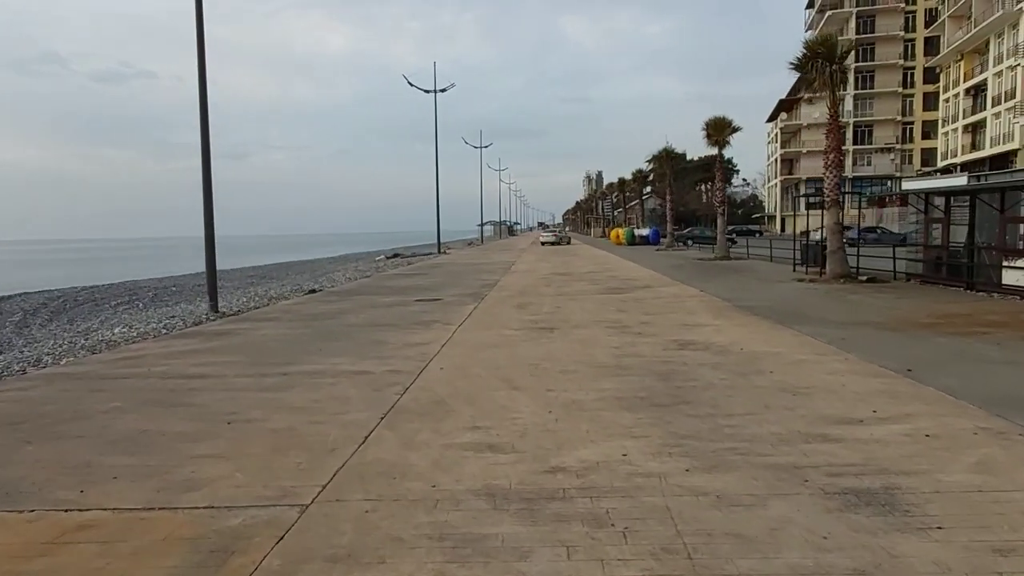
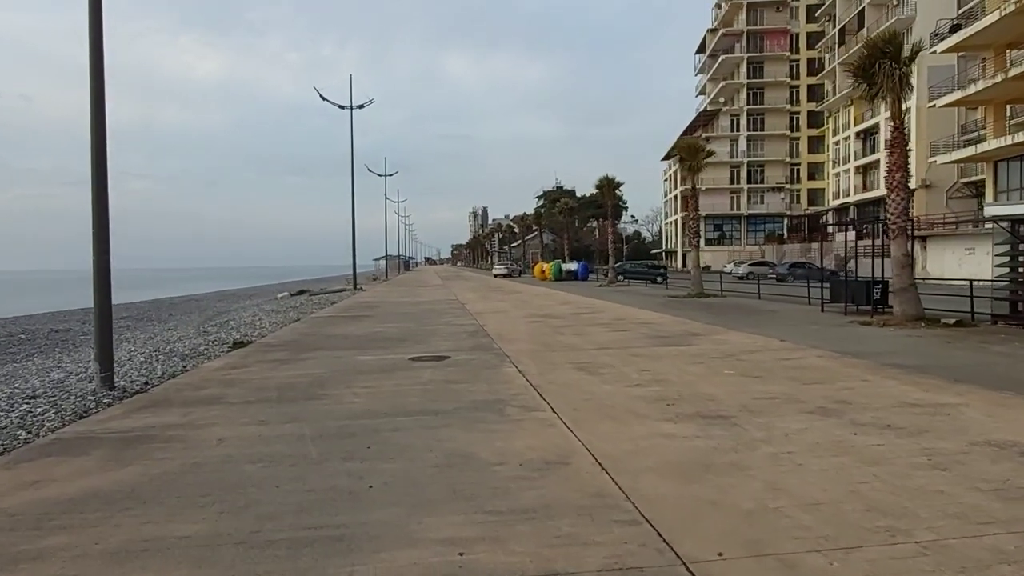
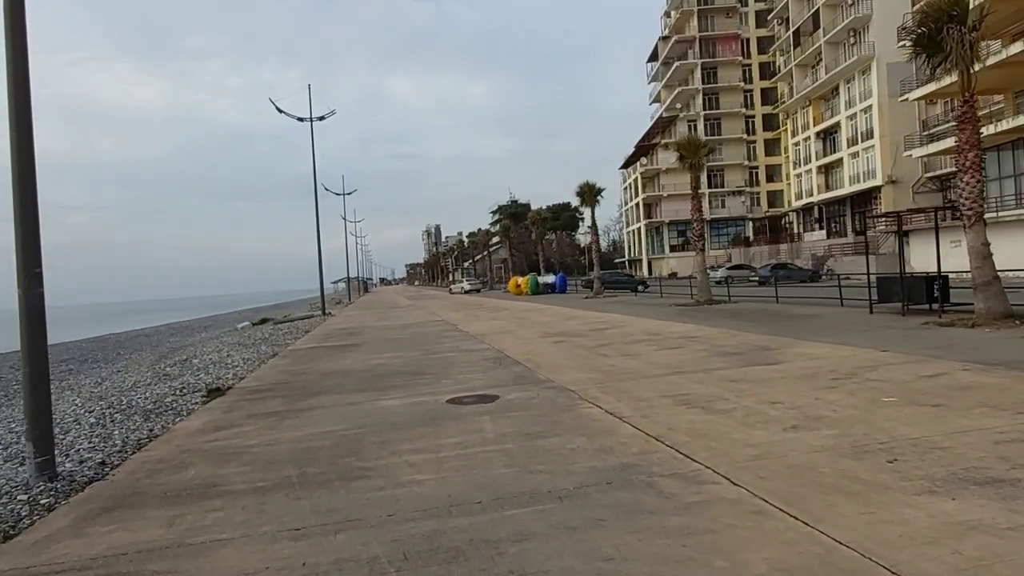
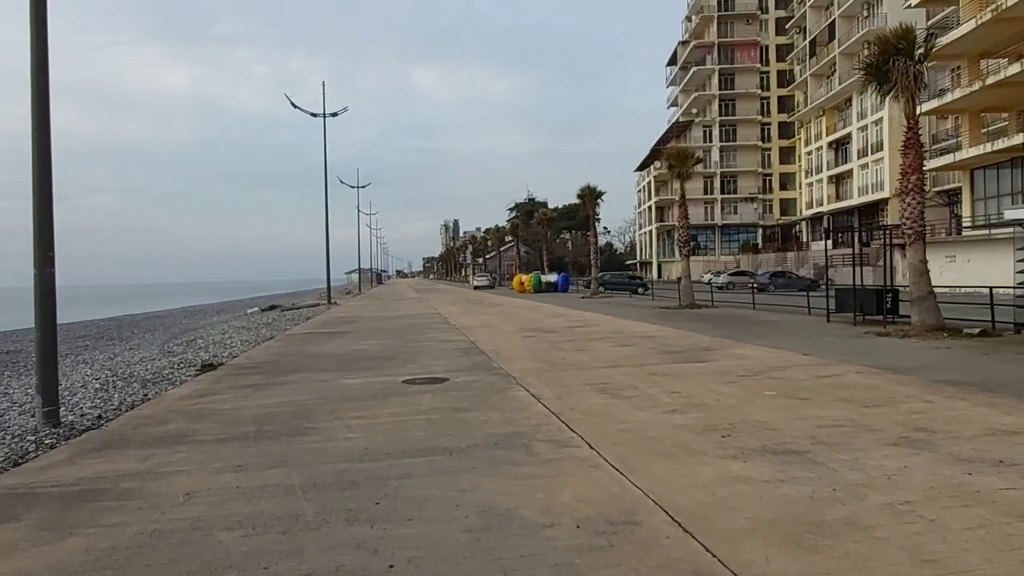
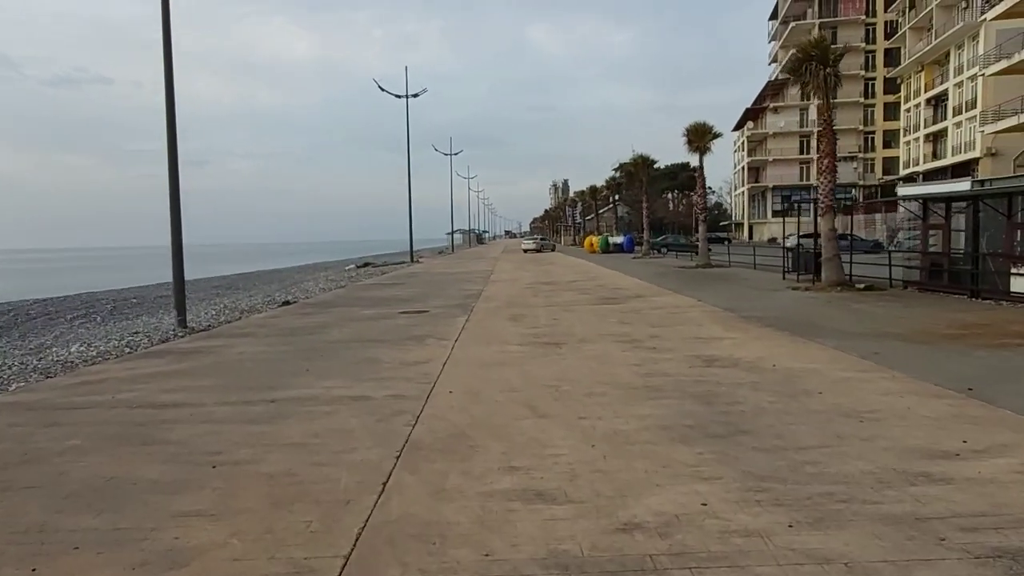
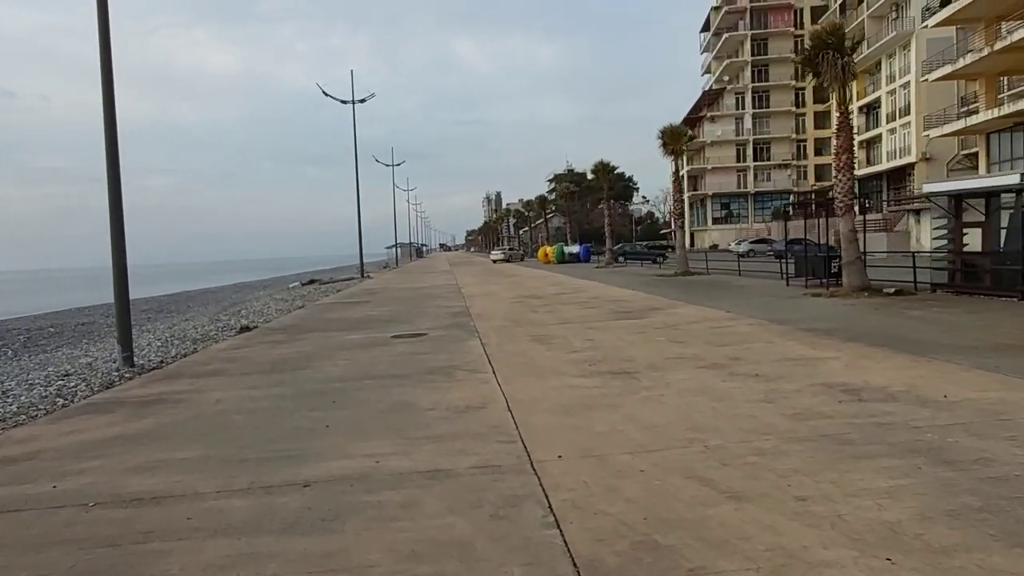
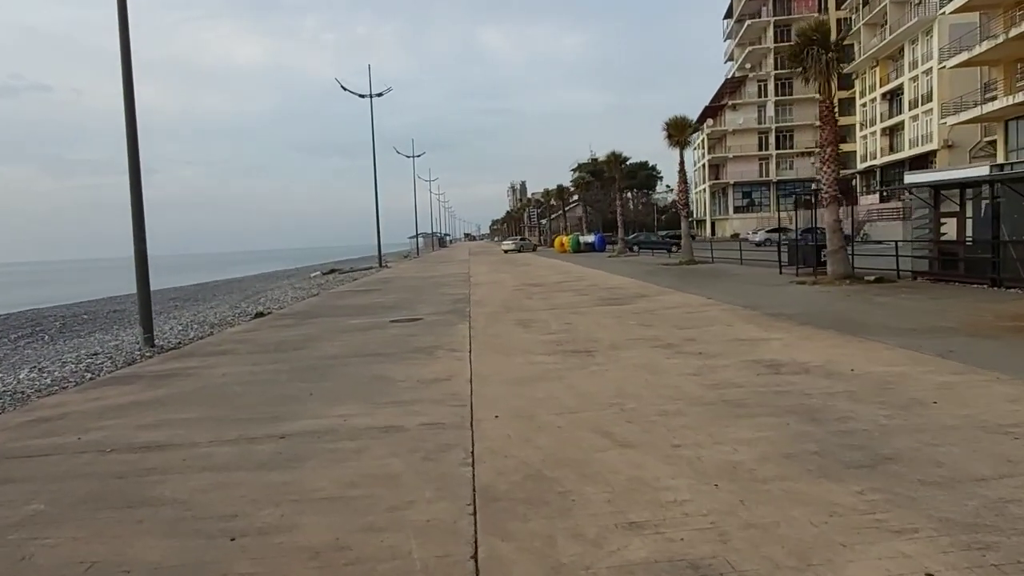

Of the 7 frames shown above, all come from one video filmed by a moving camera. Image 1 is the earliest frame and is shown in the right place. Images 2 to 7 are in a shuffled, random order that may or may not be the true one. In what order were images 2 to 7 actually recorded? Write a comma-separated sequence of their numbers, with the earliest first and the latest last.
5, 7, 6, 2, 4, 3
